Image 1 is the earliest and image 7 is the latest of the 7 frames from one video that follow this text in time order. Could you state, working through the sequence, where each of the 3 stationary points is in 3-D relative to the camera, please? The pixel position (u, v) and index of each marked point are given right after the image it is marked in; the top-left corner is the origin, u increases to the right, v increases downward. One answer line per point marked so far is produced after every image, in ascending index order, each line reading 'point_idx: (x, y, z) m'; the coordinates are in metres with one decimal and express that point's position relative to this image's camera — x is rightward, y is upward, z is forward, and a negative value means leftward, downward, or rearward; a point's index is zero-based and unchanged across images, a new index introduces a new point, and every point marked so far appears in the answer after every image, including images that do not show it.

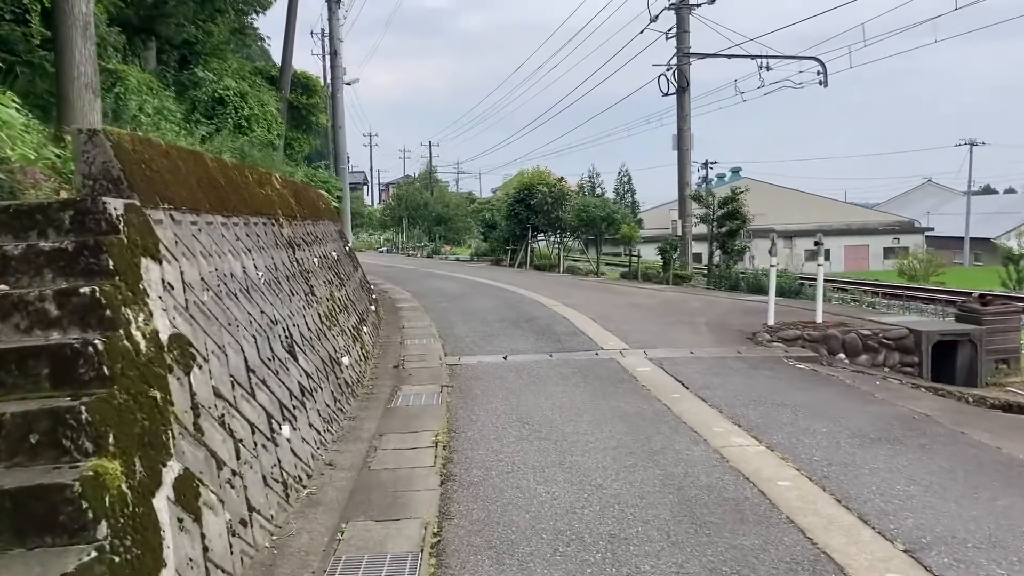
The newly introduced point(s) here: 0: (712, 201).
0: (+4.0, +1.7, +18.3) m
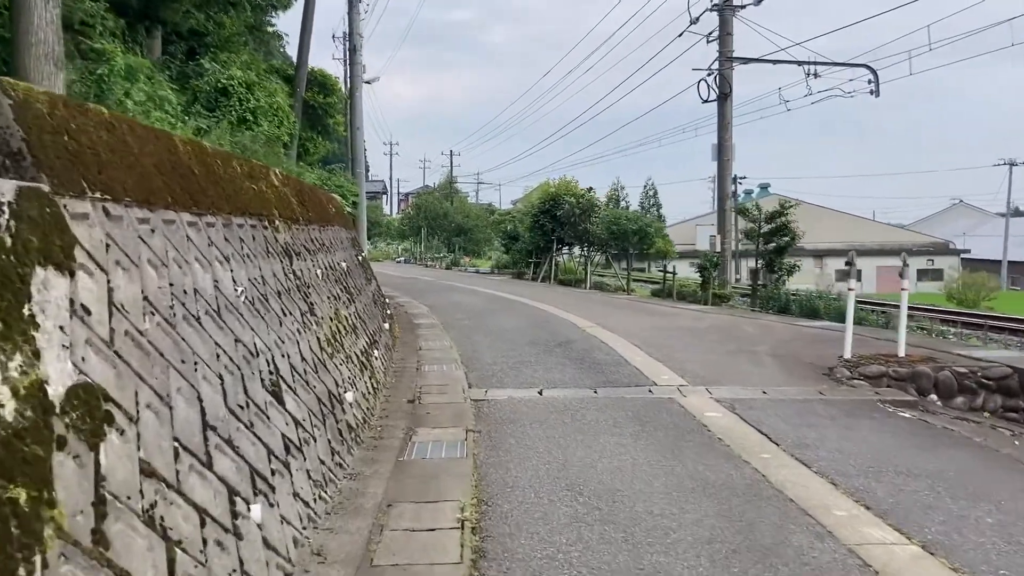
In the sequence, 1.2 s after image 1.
0: (+4.5, +1.3, +16.9) m
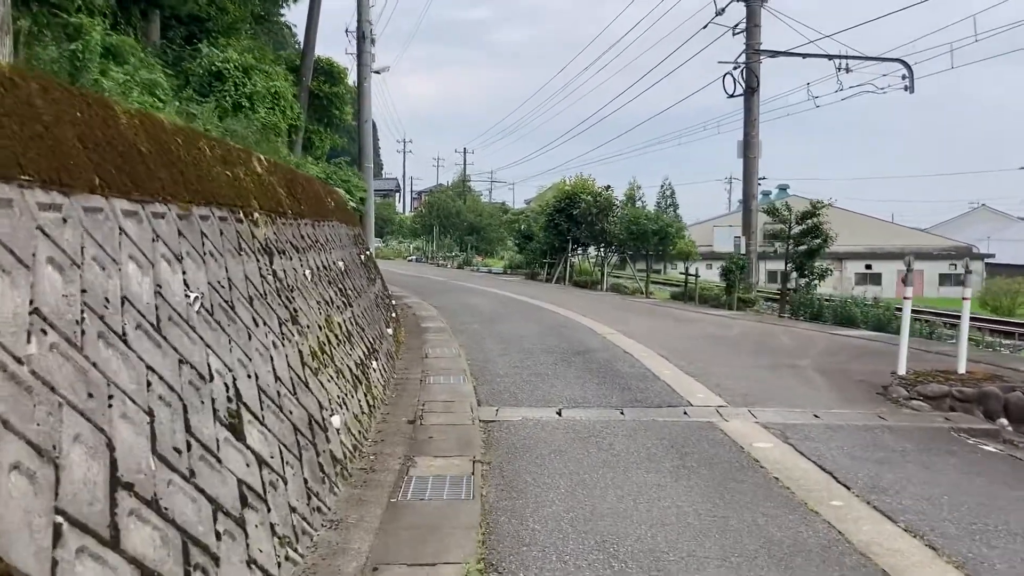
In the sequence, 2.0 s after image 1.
0: (+4.8, +1.3, +15.9) m
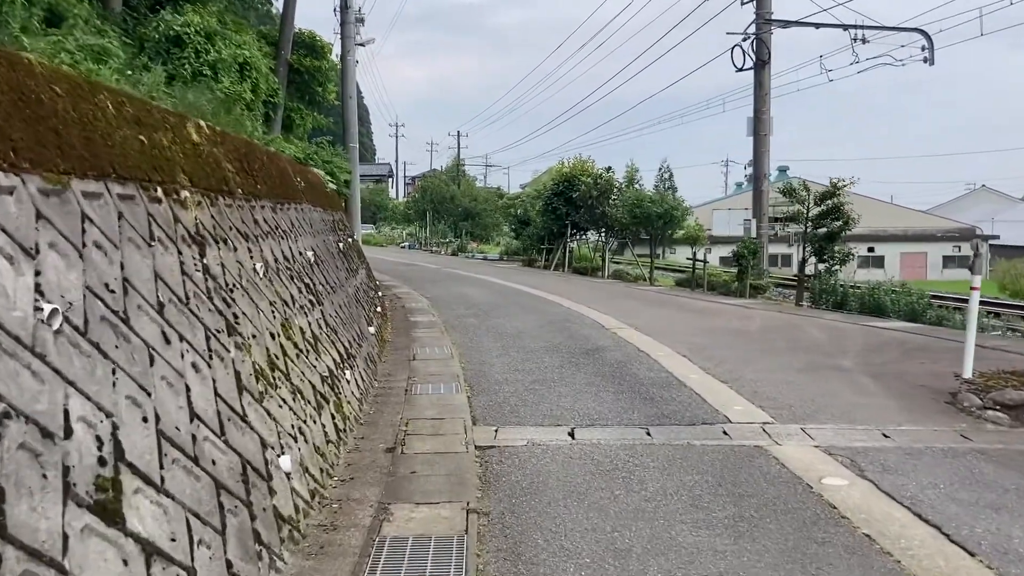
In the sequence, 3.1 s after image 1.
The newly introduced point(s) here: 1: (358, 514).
0: (+4.7, +1.5, +14.7) m
1: (-0.7, -1.0, +3.9) m
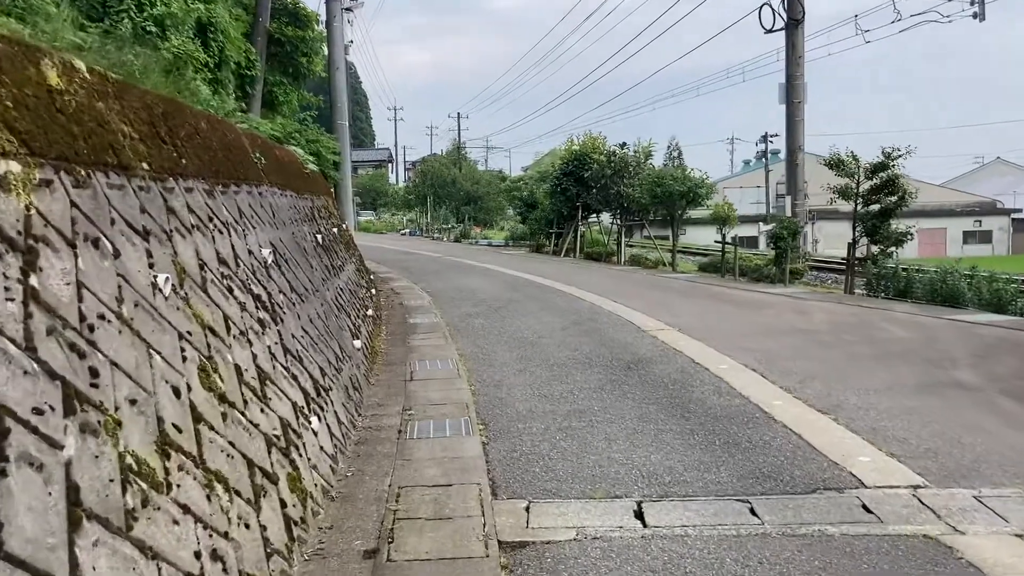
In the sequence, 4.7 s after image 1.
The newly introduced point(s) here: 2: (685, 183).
0: (+4.9, +1.7, +13.0) m
1: (-0.5, -1.0, +2.2) m
2: (+3.4, +2.1, +18.1) m
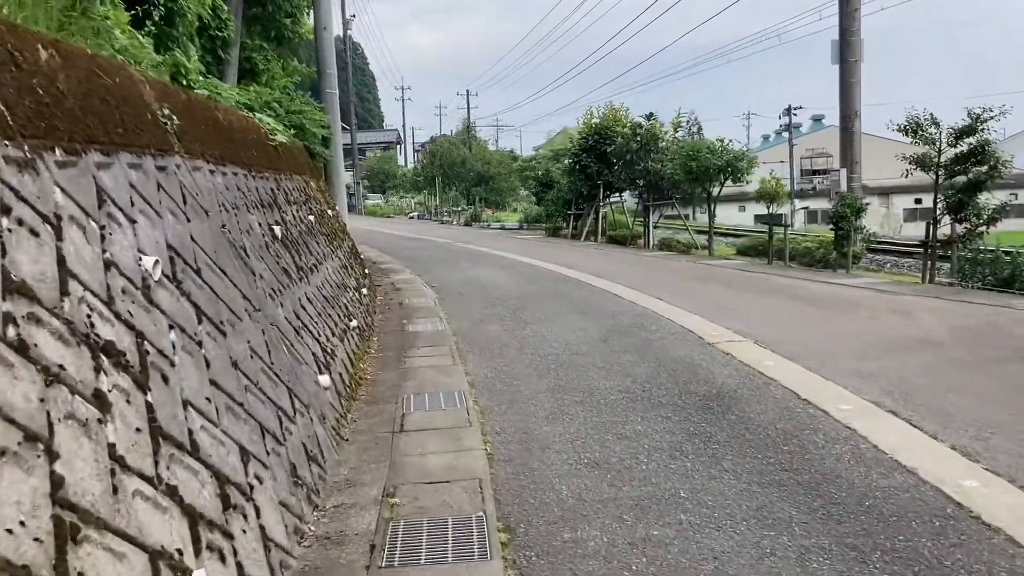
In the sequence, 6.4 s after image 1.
0: (+5.1, +1.9, +10.9) m
1: (-0.4, -1.2, +0.3) m
2: (+3.7, +2.3, +16.1) m
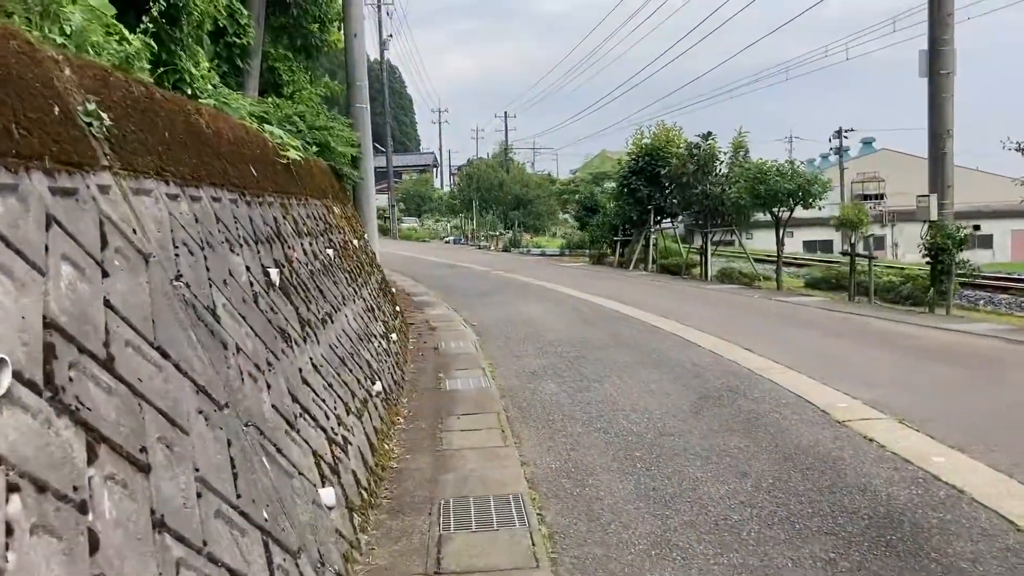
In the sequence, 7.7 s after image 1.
0: (+5.7, +1.4, +9.3) m
1: (-0.3, -1.4, -1.2) m
2: (+4.4, +1.7, +14.6) m
